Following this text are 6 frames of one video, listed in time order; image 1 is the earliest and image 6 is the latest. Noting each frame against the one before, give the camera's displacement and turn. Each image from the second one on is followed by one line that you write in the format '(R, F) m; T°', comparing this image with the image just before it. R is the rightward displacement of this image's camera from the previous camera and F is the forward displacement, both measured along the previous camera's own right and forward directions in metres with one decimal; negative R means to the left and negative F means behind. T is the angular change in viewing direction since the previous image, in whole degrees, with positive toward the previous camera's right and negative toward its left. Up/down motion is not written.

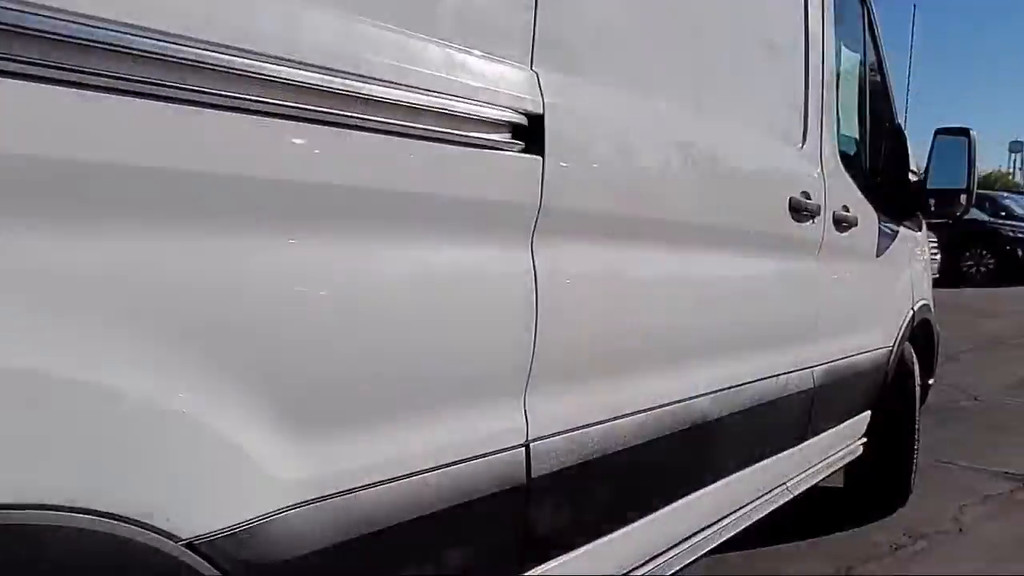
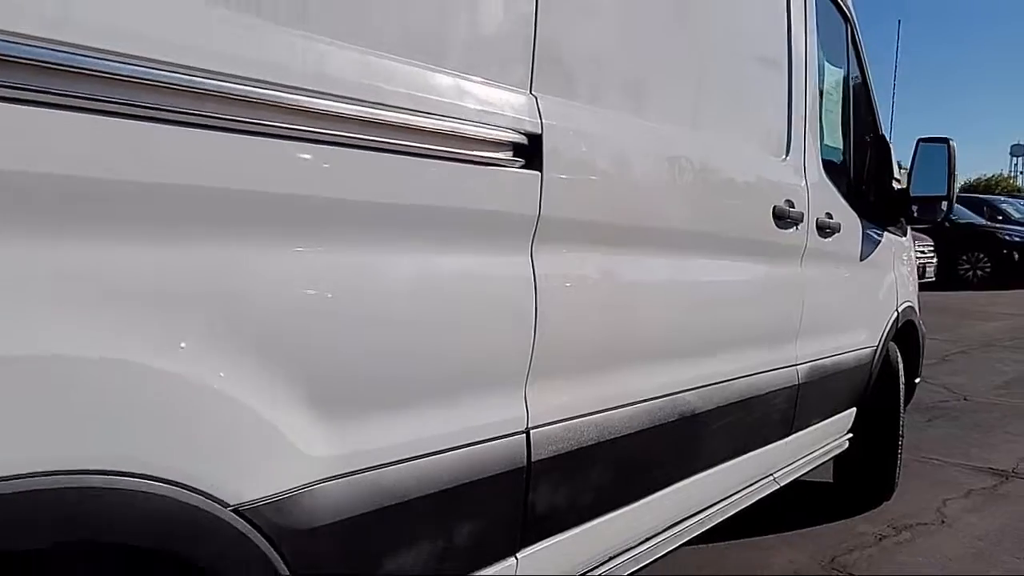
(0.0, -0.2) m; 0°
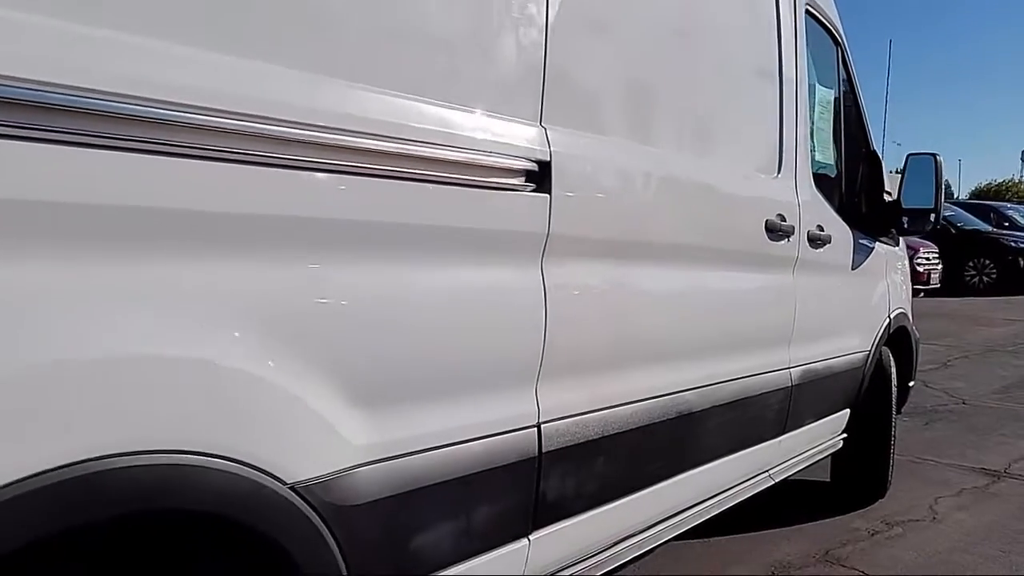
(0.0, -0.2) m; -1°
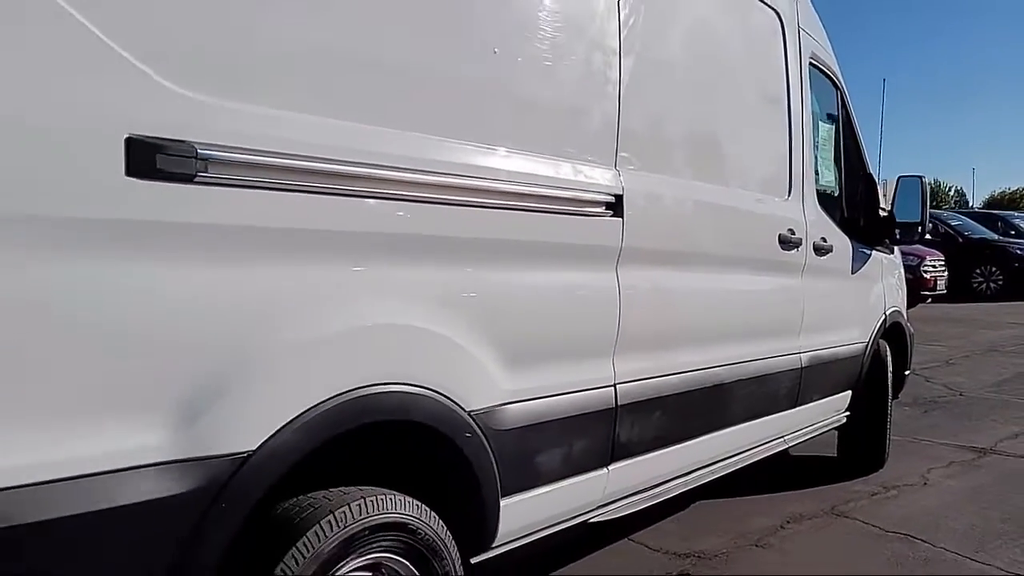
(-0.2, -0.8) m; -1°
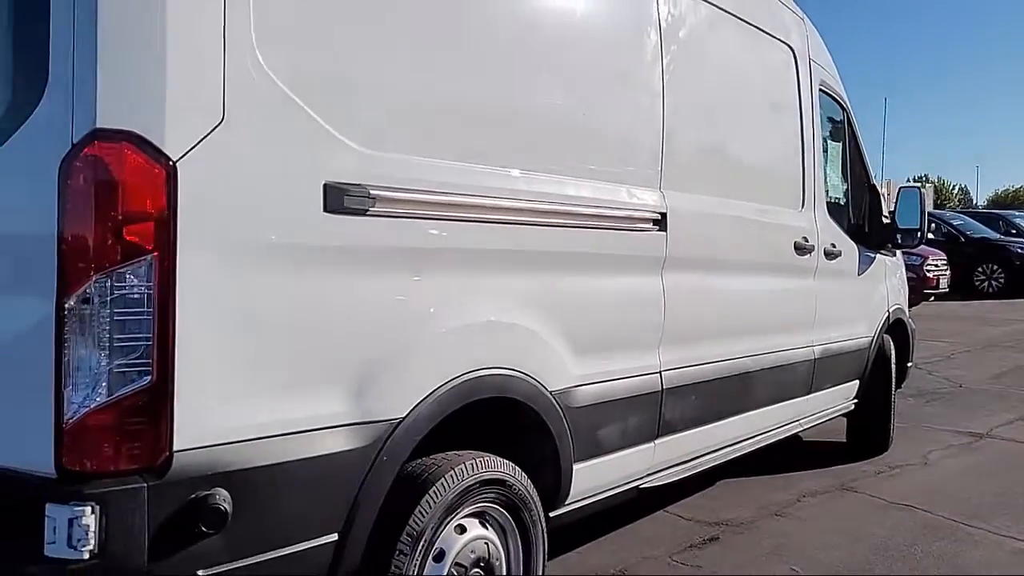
(-0.2, -0.6) m; 0°
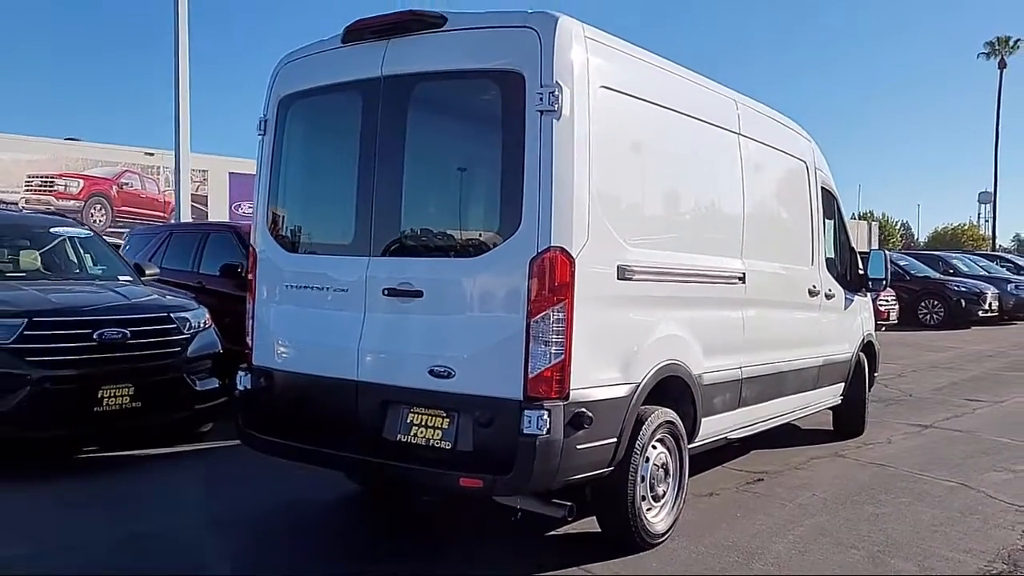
(-1.2, -2.2) m; +3°
